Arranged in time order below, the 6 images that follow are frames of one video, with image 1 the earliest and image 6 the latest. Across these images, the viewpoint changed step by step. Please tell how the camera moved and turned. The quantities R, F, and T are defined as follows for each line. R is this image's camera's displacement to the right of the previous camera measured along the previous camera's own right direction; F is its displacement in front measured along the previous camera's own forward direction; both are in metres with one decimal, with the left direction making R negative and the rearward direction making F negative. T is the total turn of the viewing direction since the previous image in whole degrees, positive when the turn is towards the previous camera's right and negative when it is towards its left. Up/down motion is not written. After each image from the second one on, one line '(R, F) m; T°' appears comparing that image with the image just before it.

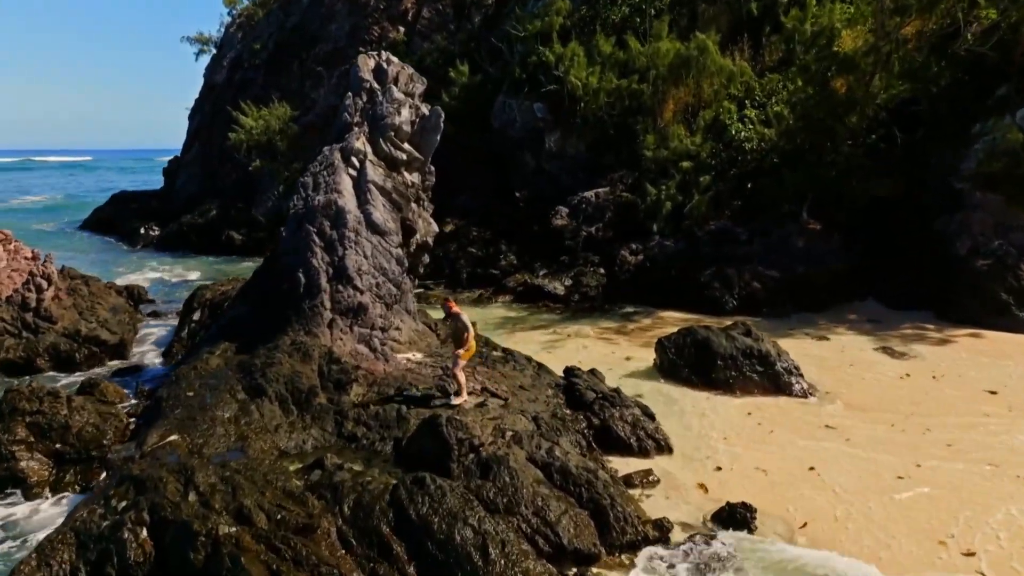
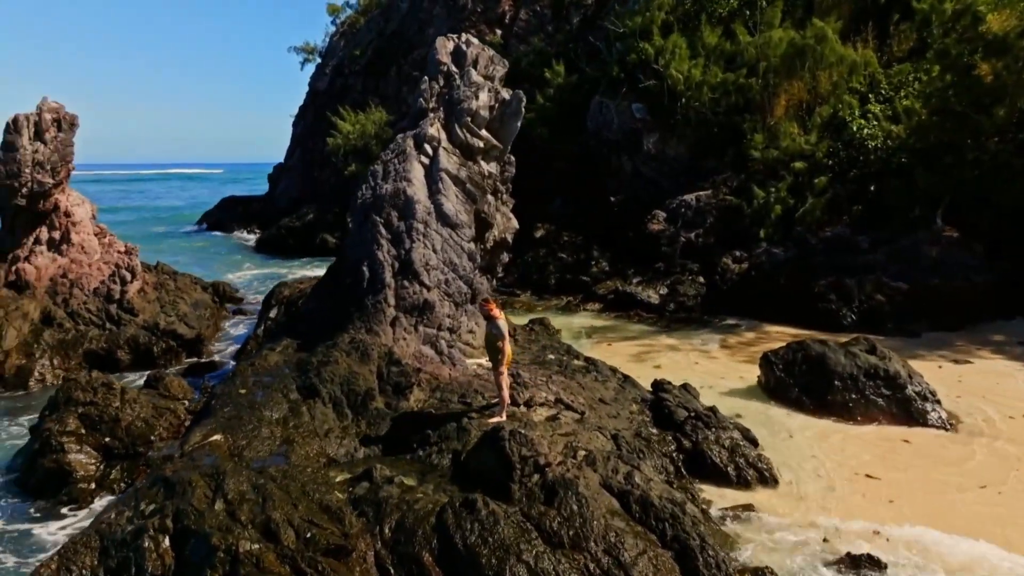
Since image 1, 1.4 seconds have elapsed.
(+0.2, +1.2) m; -8°
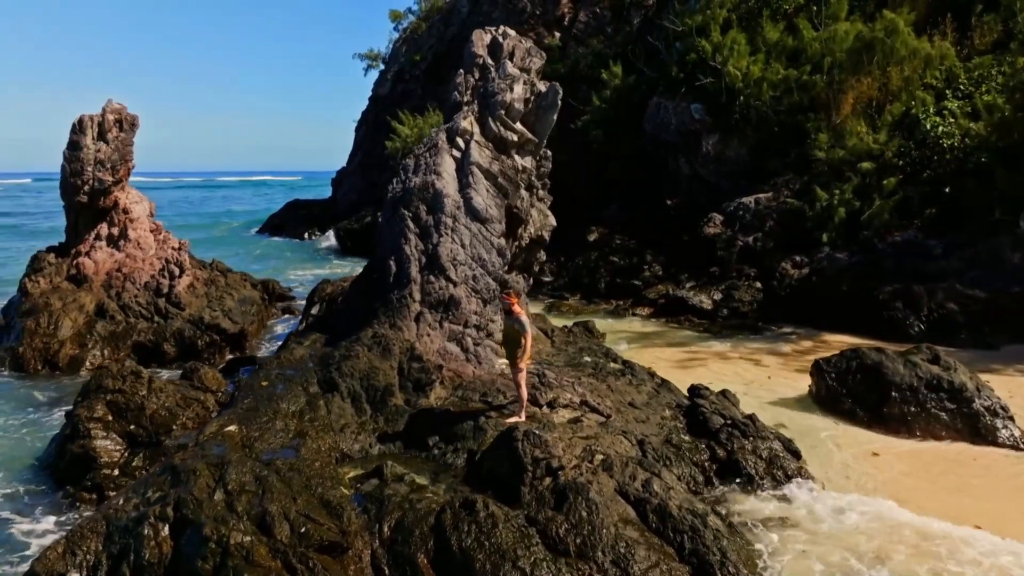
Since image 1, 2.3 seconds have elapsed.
(+0.5, +0.4) m; -5°
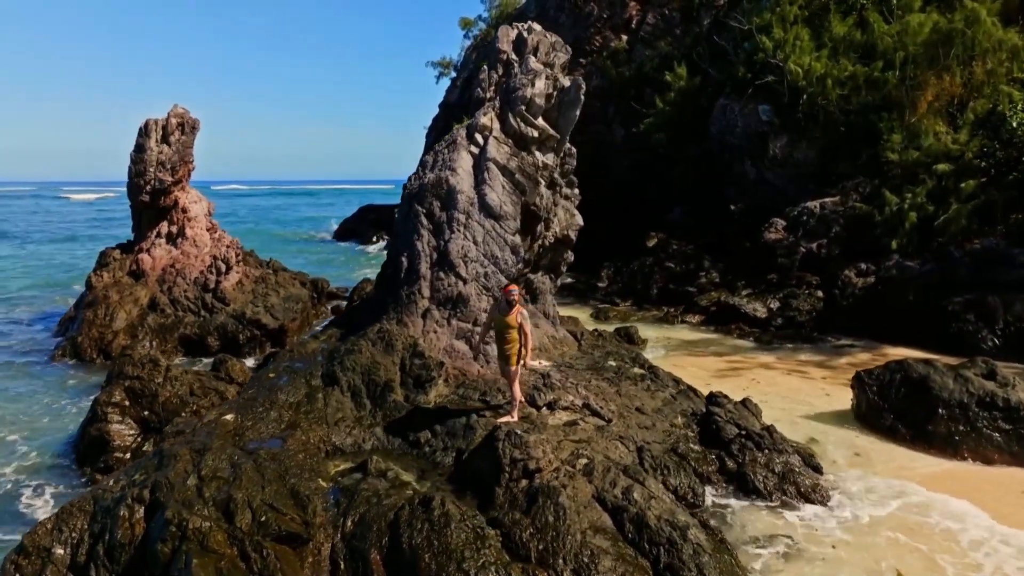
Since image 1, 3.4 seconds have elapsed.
(+1.0, +0.3) m; -7°
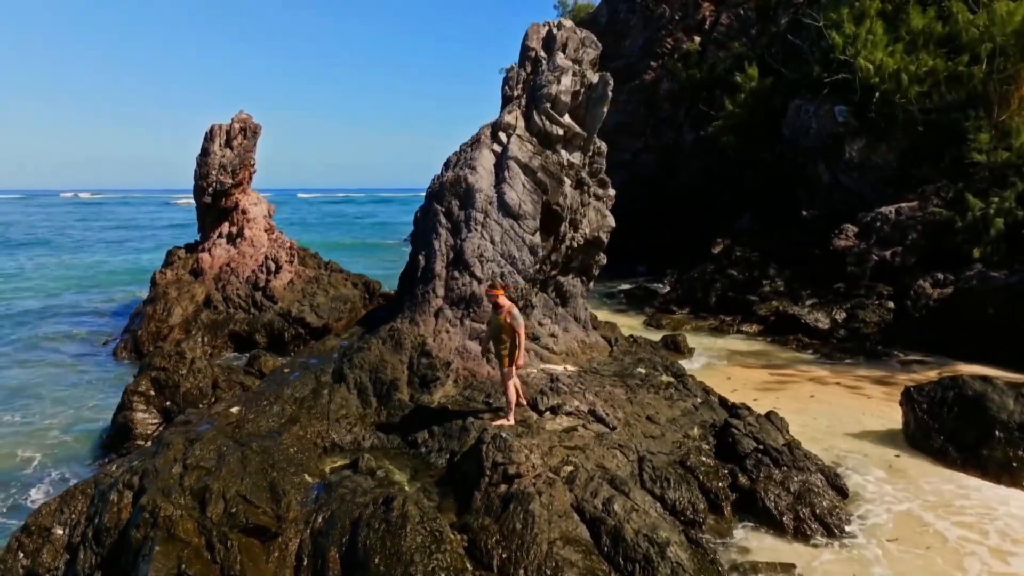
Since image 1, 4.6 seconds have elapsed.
(+0.9, +0.3) m; -7°
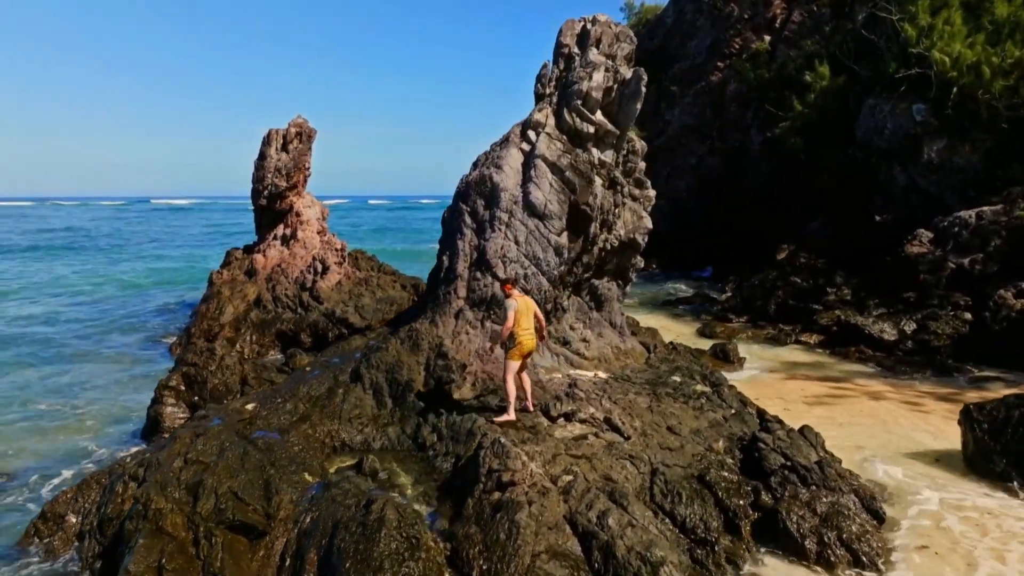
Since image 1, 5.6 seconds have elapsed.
(+0.7, +0.3) m; -6°
